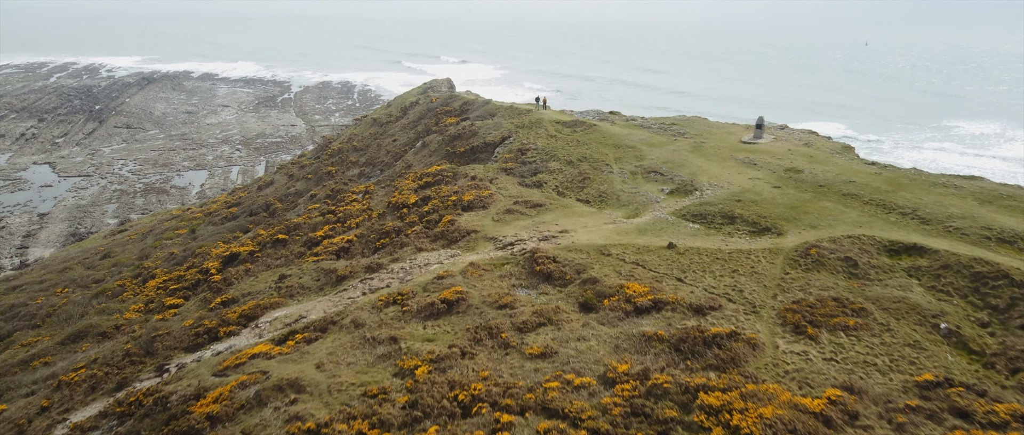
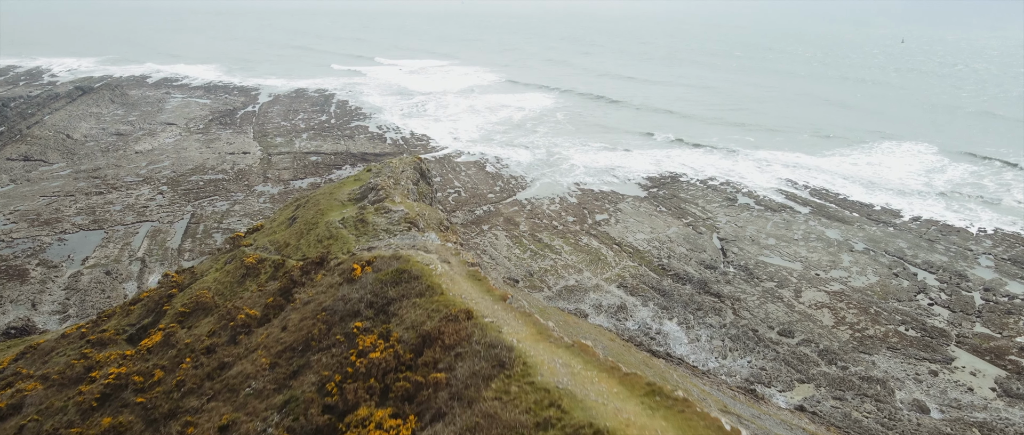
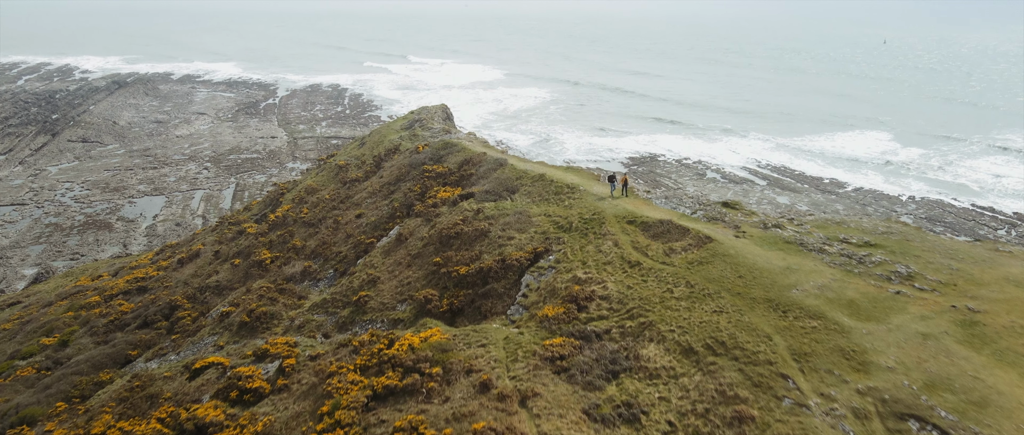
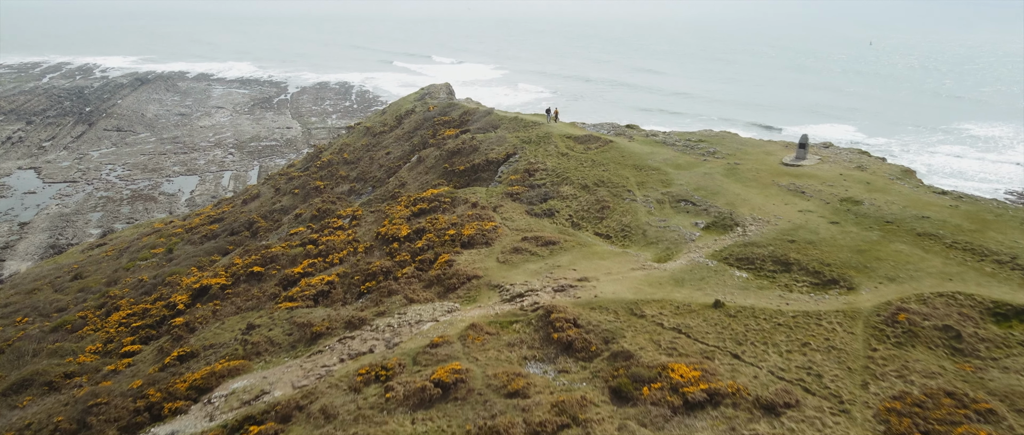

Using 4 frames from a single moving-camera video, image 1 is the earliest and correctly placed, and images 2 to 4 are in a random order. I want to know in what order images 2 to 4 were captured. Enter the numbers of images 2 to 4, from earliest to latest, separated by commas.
4, 3, 2
